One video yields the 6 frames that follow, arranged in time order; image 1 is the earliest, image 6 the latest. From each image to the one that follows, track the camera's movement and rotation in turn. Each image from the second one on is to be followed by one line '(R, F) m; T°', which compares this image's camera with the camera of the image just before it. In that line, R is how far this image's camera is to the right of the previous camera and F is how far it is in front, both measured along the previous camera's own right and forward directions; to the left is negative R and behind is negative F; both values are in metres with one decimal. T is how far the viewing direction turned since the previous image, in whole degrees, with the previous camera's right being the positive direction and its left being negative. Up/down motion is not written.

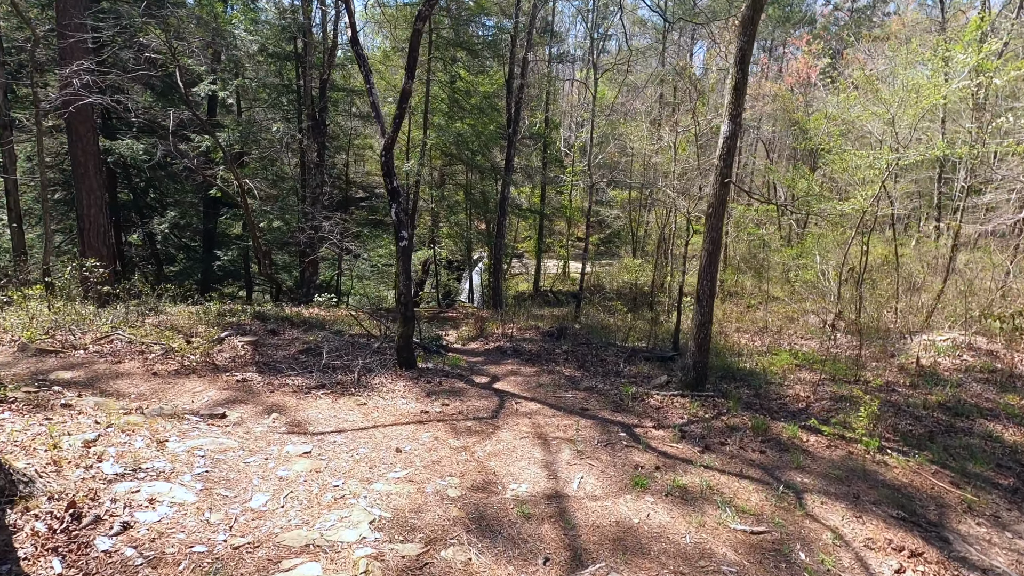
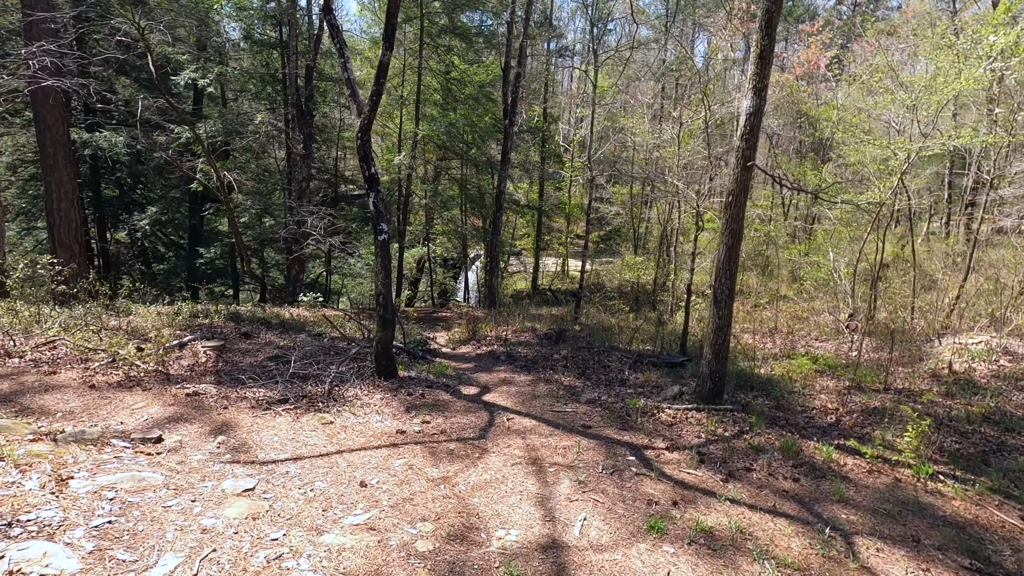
(+0.1, +0.6) m; 0°
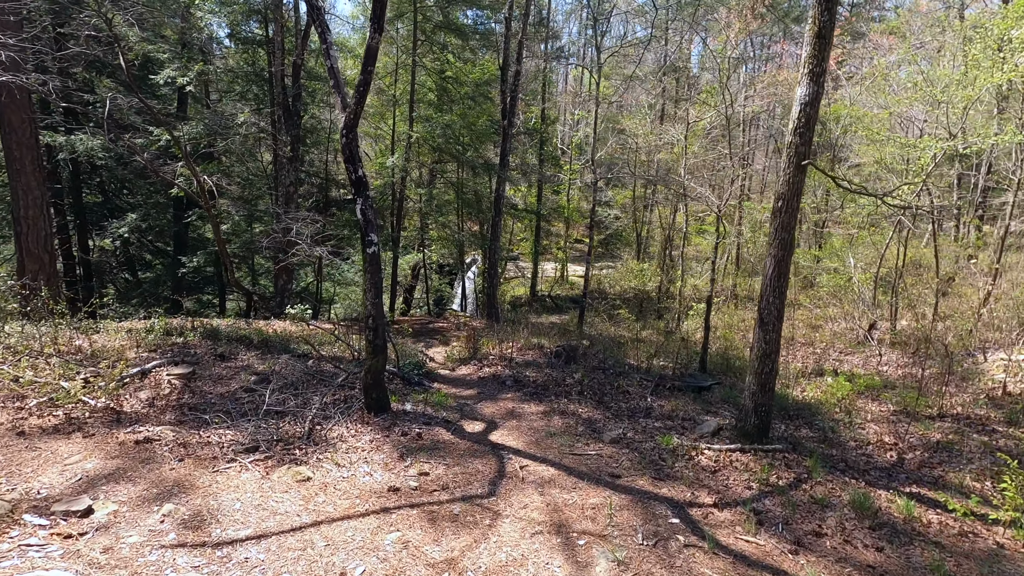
(-0.1, +0.7) m; +1°
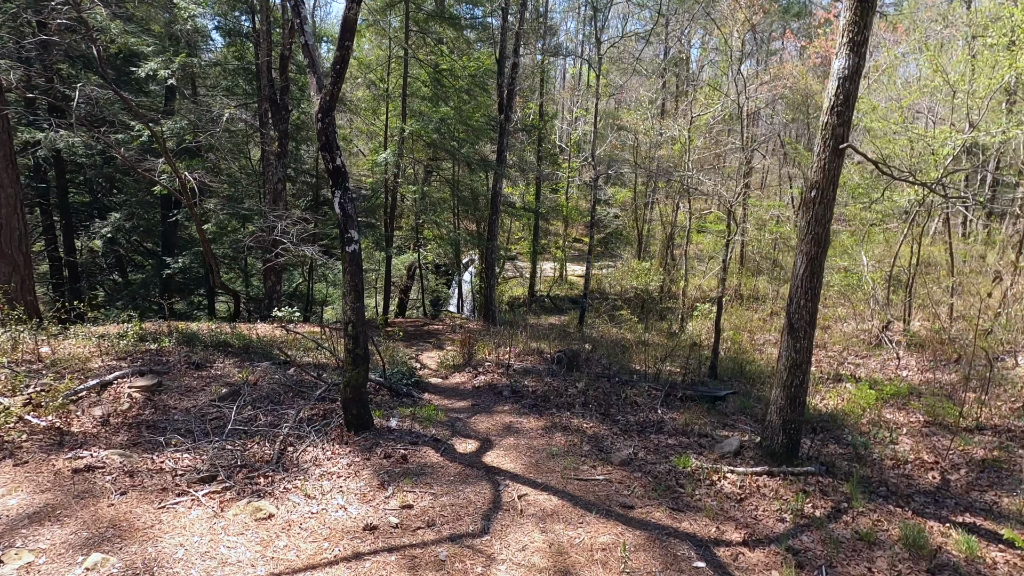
(0.0, +0.5) m; 0°
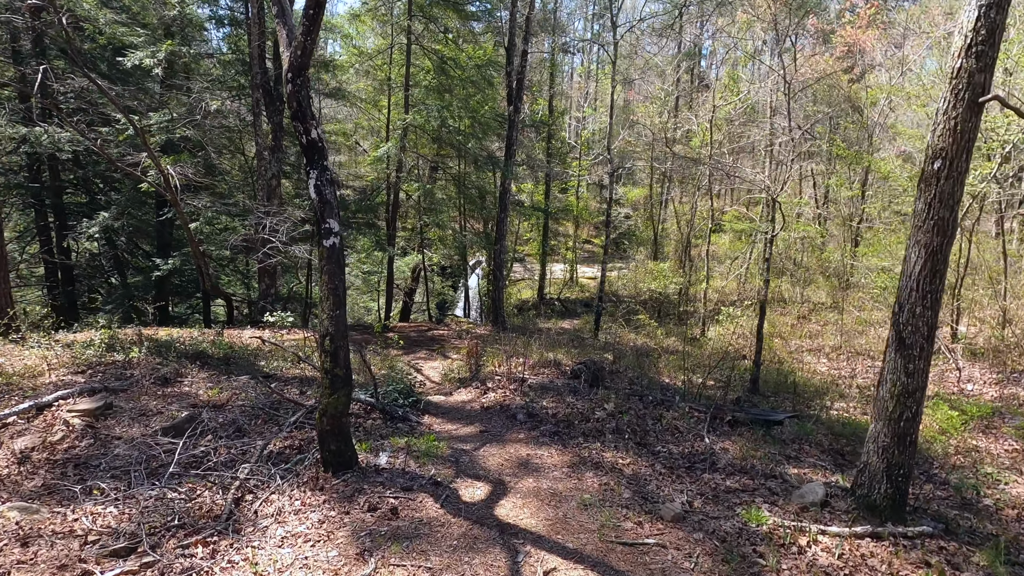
(-0.1, +0.8) m; -1°
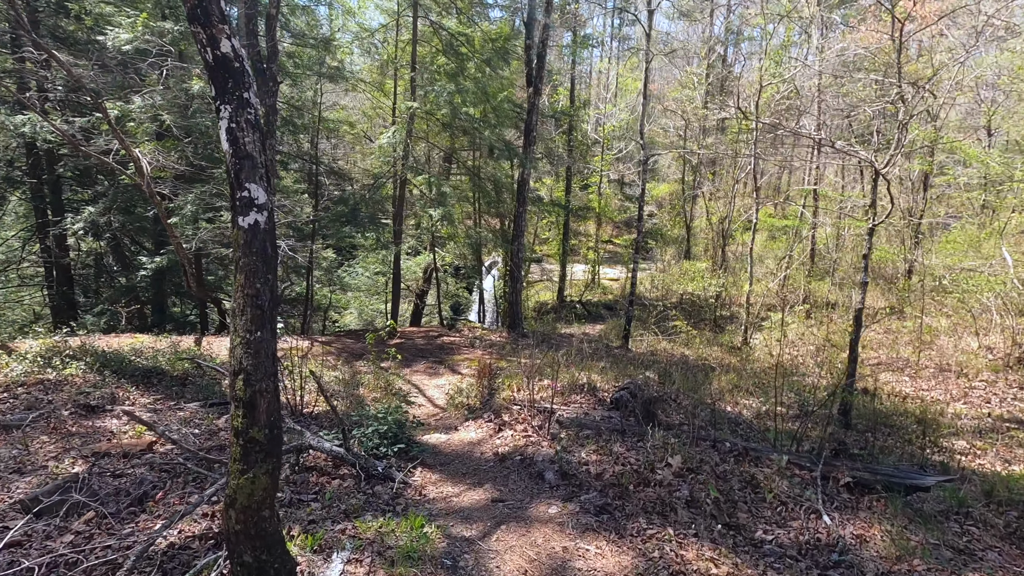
(-0.1, +1.2) m; -2°
